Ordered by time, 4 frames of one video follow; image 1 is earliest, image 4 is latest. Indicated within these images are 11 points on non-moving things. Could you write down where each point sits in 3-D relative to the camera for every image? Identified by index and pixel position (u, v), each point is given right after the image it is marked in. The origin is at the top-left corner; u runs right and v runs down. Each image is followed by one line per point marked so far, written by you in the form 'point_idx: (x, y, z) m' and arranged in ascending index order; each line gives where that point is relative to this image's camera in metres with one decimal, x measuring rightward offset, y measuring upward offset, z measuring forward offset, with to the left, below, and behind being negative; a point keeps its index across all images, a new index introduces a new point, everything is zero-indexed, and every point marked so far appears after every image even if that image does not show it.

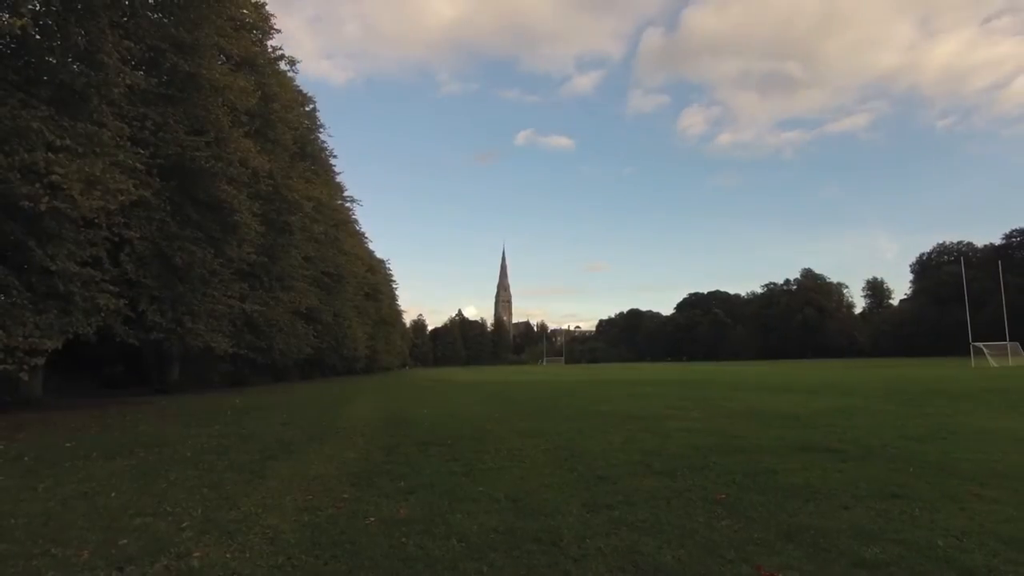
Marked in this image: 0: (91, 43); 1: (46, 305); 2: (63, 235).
0: (-10.3, +5.7, +15.6) m
1: (-11.4, -0.5, +15.6) m
2: (-10.6, +1.1, +15.1) m
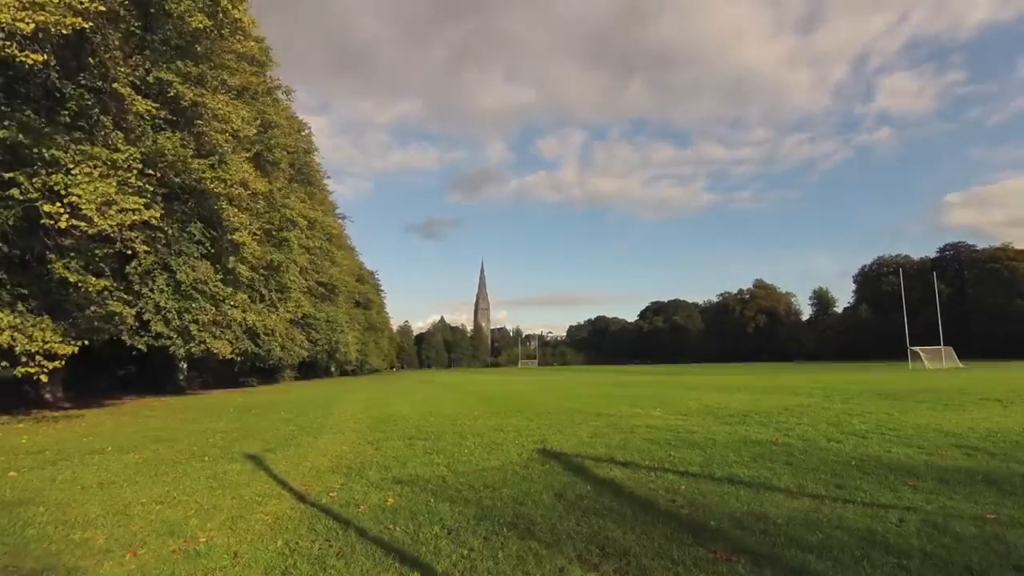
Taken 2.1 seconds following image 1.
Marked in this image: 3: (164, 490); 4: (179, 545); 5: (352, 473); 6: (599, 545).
0: (-10.7, +5.6, +16.7) m
1: (-11.9, -0.7, +16.7) m
2: (-11.0, +1.0, +16.2) m
3: (-7.0, -4.1, +12.7) m
4: (-5.5, -4.3, +10.3) m
5: (-3.5, -4.0, +13.8) m
6: (+1.5, -4.4, +10.7) m
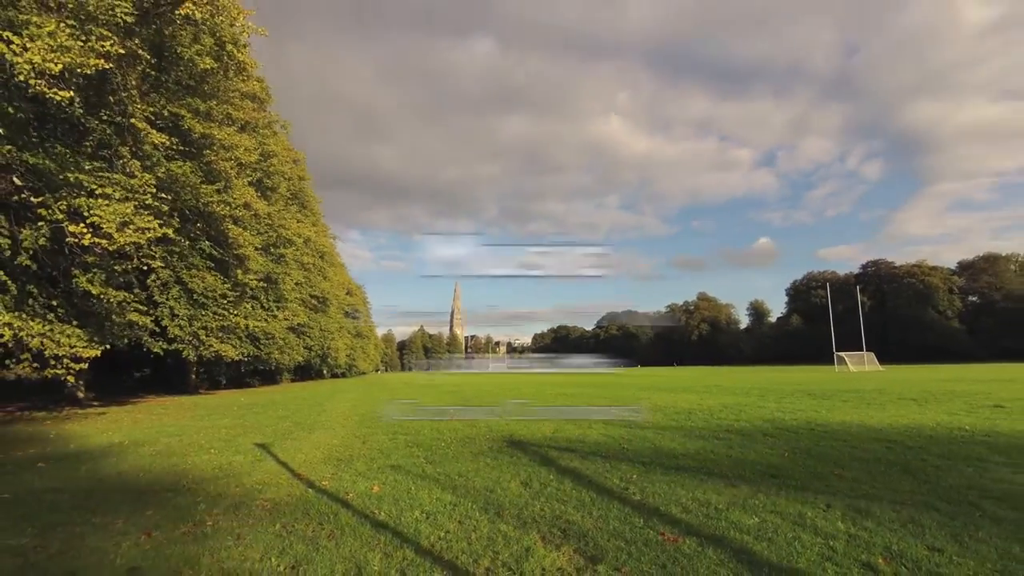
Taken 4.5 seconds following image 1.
0: (-11.4, +5.3, +18.3) m
1: (-12.5, -1.0, +18.3) m
2: (-11.7, +0.7, +17.8) m
3: (-7.7, -4.3, +14.3) m
4: (-6.1, -4.5, +12.0) m
5: (-4.1, -4.3, +15.4) m
6: (+0.9, -4.7, +12.4) m
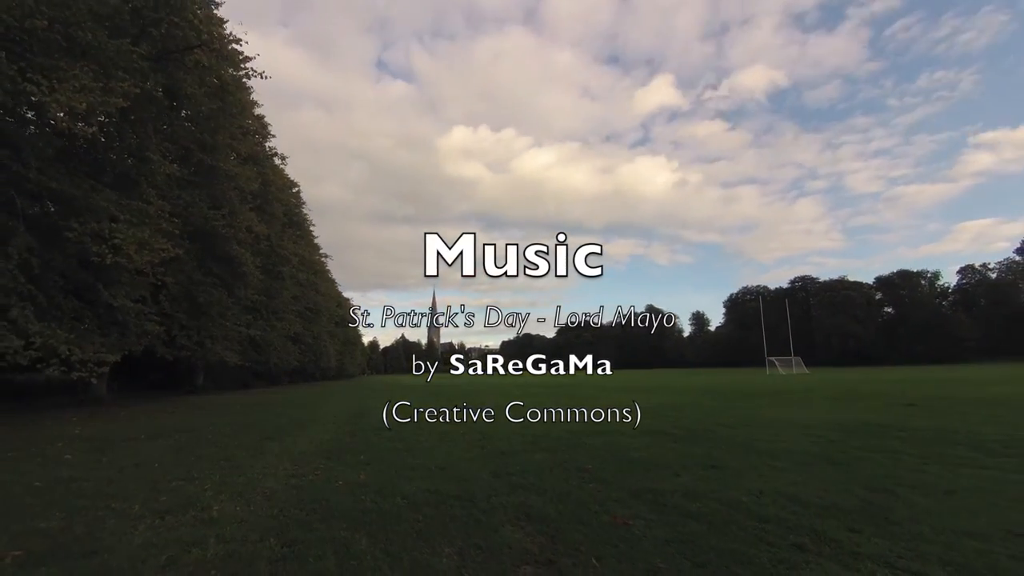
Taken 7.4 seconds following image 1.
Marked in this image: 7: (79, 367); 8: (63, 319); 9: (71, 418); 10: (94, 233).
0: (-12.1, +5.0, +20.2) m
1: (-13.3, -1.3, +20.2) m
2: (-12.4, +0.4, +19.7) m
3: (-8.4, -4.7, +16.2) m
4: (-6.9, -4.9, +13.9) m
5: (-4.9, -4.6, +17.3) m
6: (+0.1, -5.0, +14.3) m
7: (-13.2, -2.4, +18.9) m
8: (-13.4, -0.9, +18.7) m
9: (-13.7, -4.1, +19.6) m
10: (-12.1, +1.7, +18.0) m
